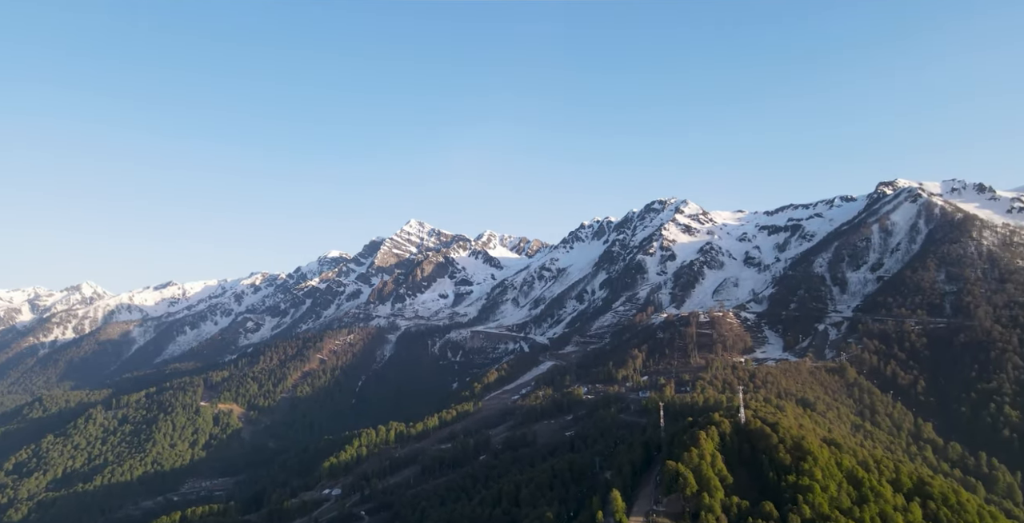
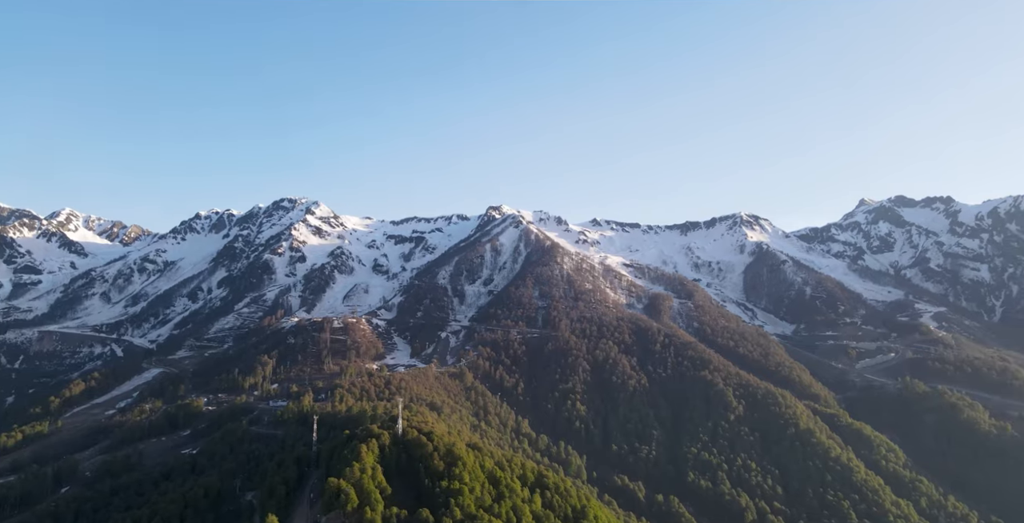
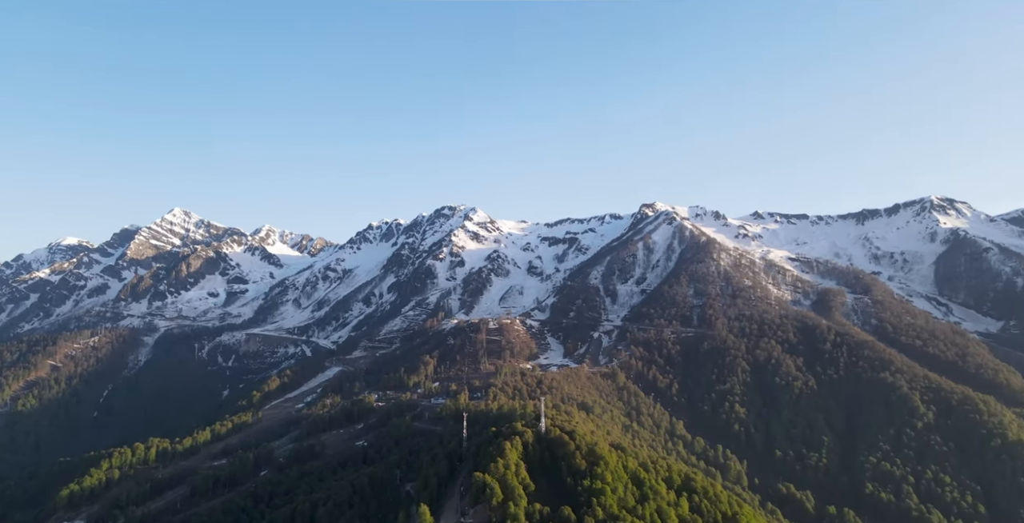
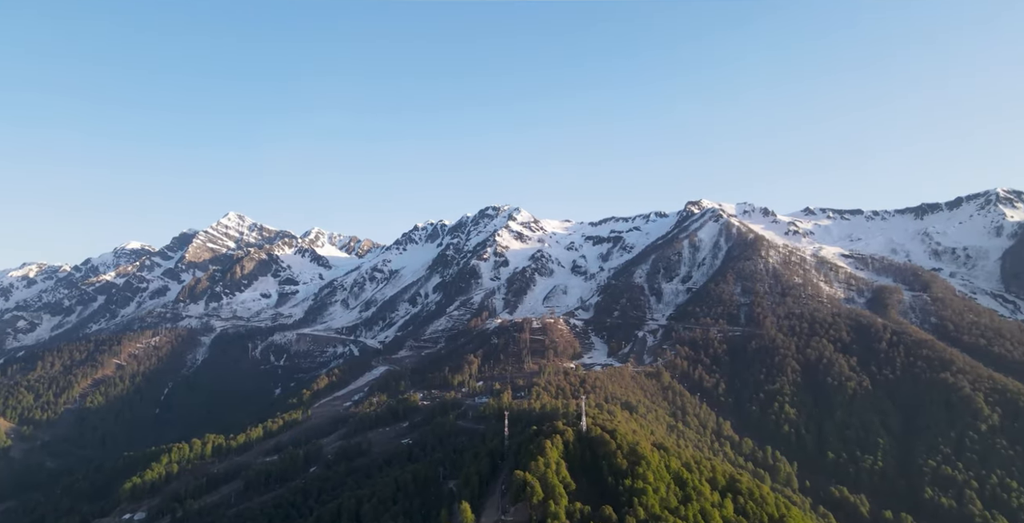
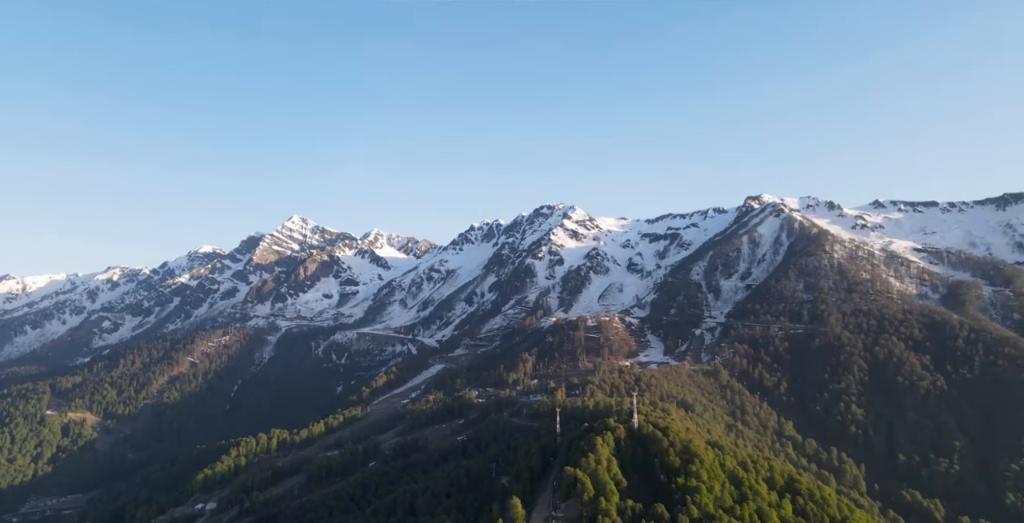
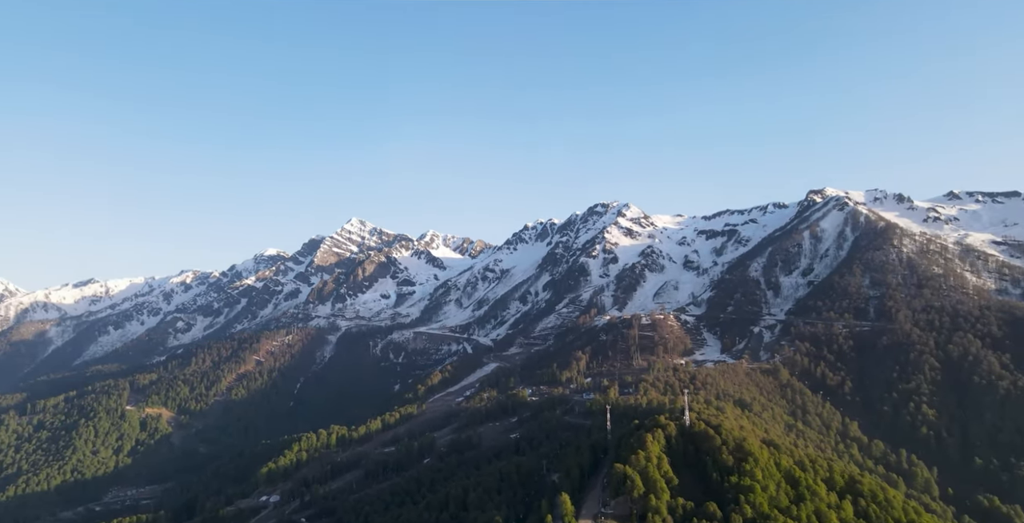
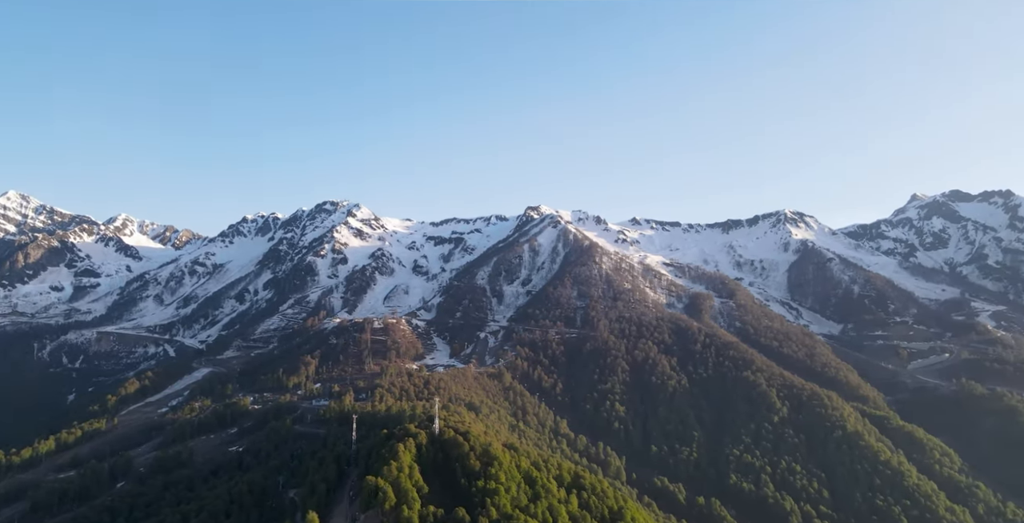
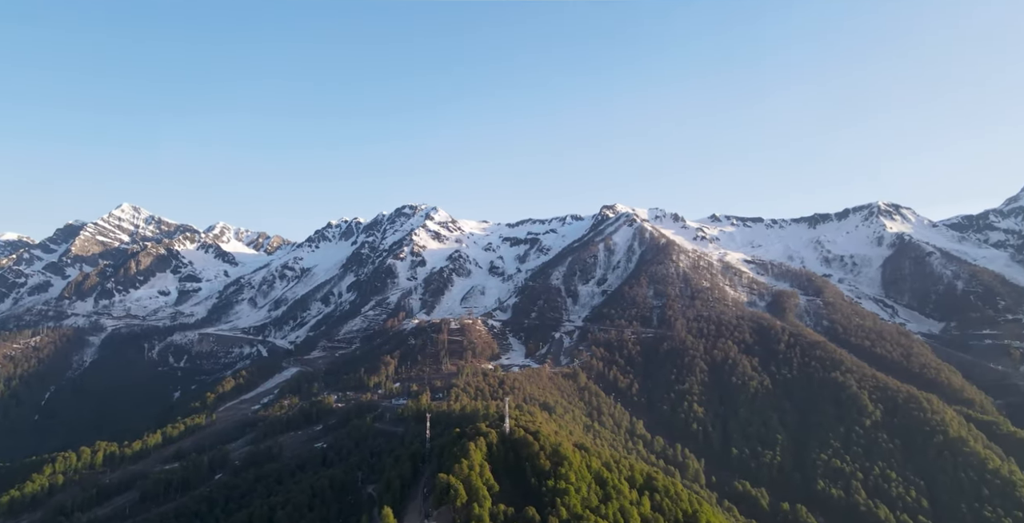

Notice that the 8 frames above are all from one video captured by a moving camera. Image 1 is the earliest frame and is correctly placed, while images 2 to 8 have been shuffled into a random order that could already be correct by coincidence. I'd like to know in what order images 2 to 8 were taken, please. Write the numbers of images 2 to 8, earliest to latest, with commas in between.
6, 5, 4, 3, 8, 7, 2
